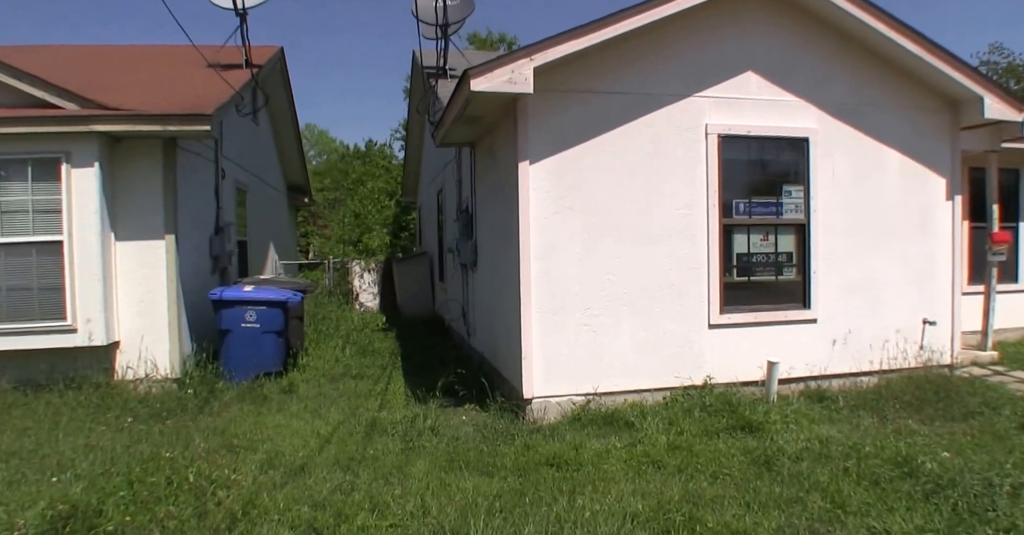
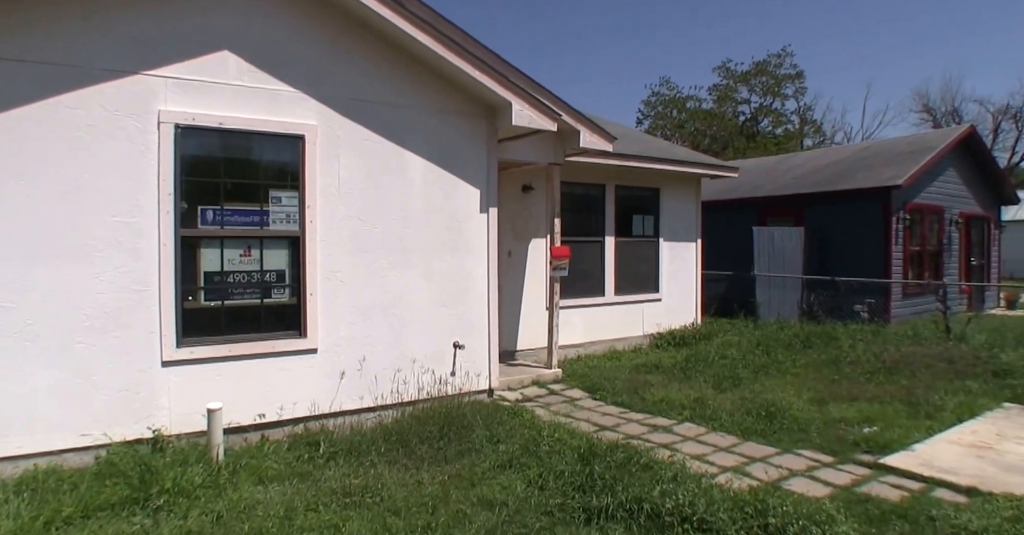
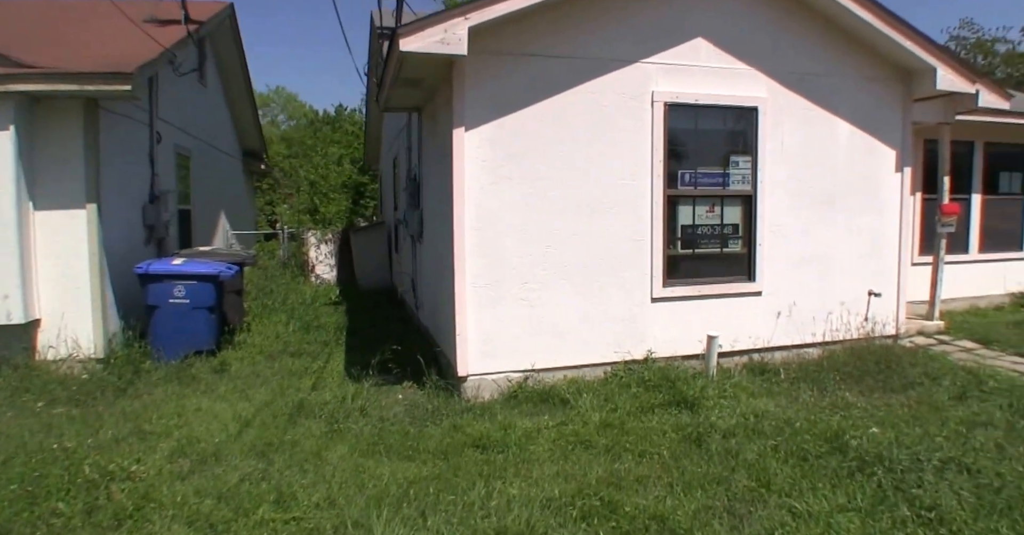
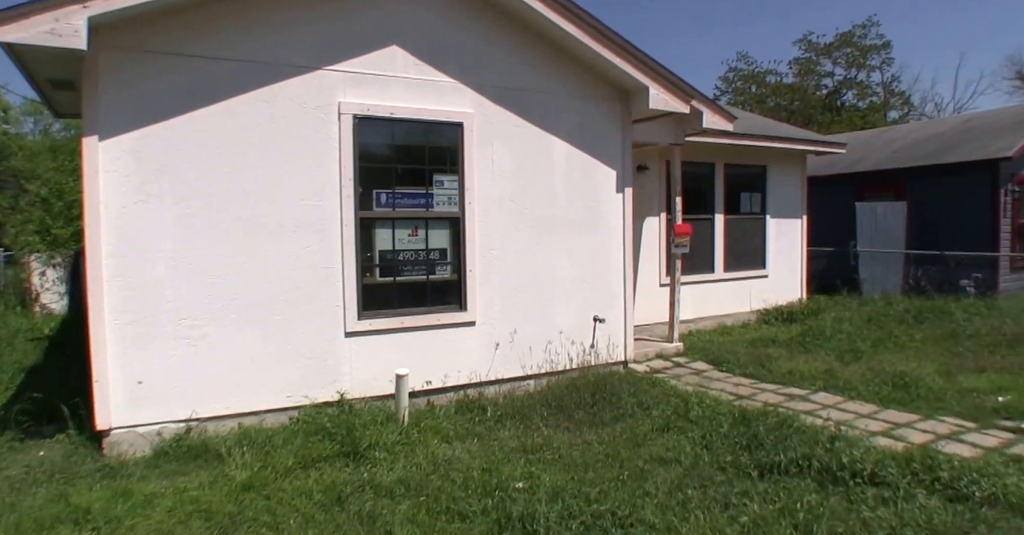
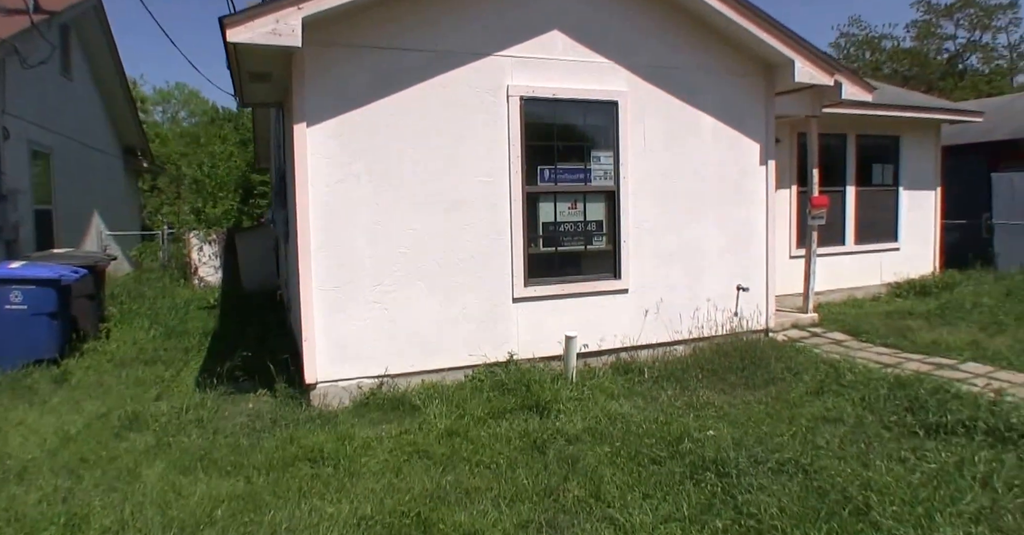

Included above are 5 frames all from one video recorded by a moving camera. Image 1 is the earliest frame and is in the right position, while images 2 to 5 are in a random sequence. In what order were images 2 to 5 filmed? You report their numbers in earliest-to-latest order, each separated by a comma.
3, 5, 4, 2
